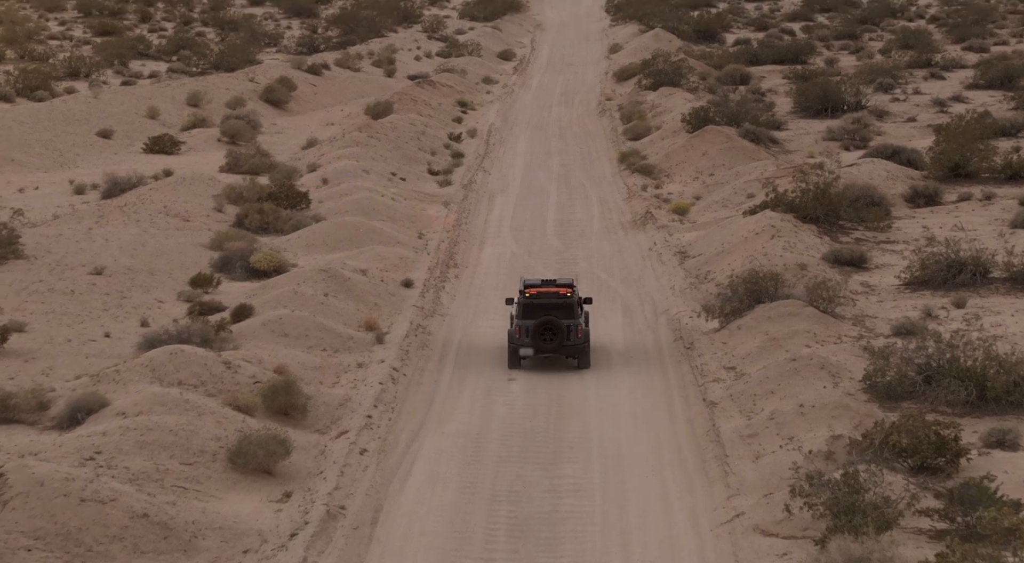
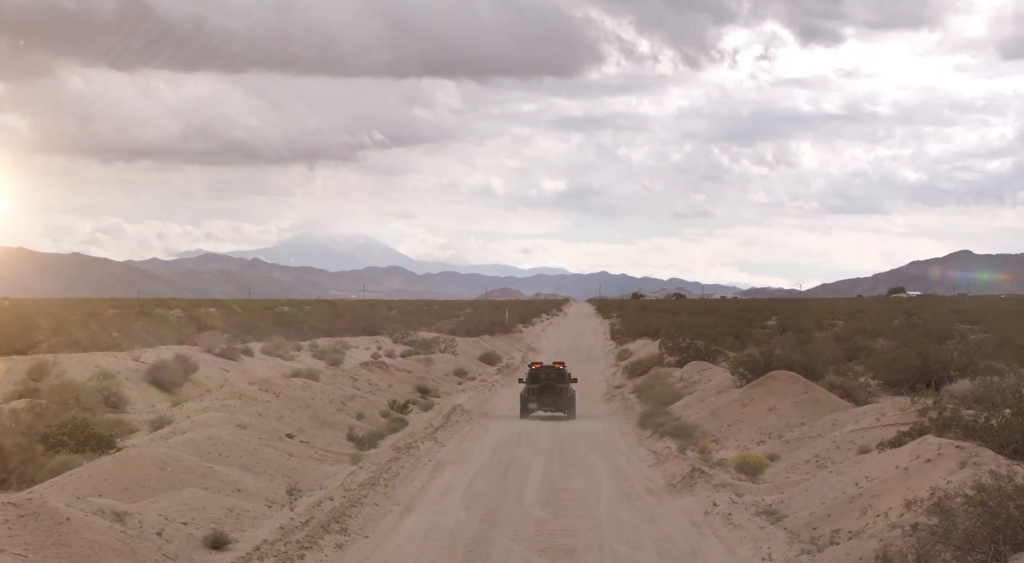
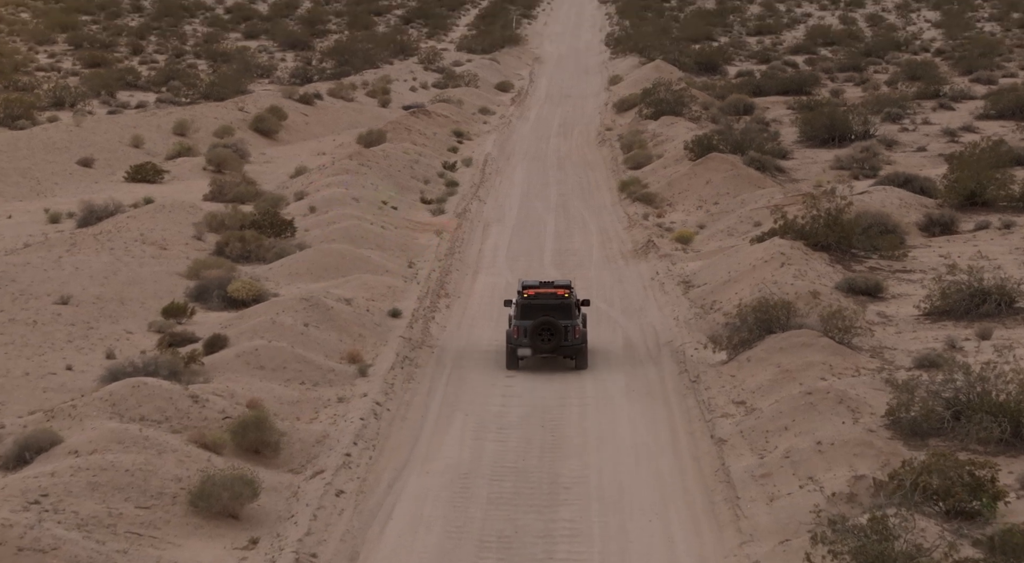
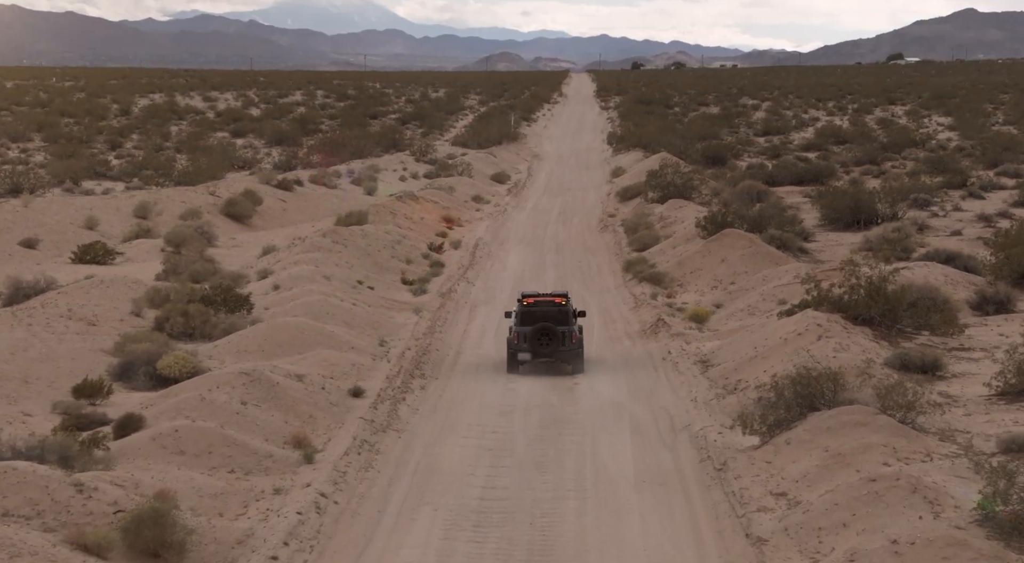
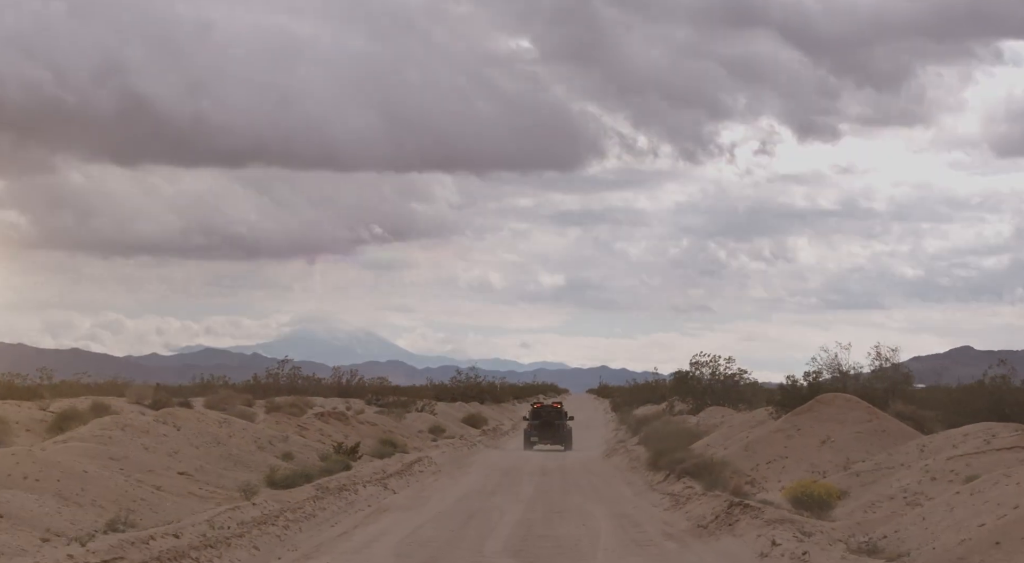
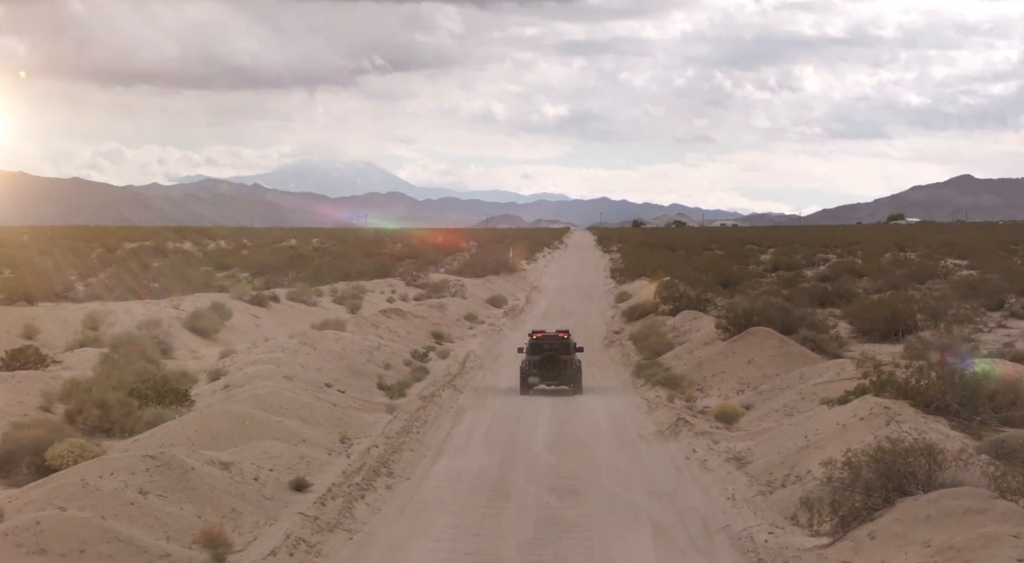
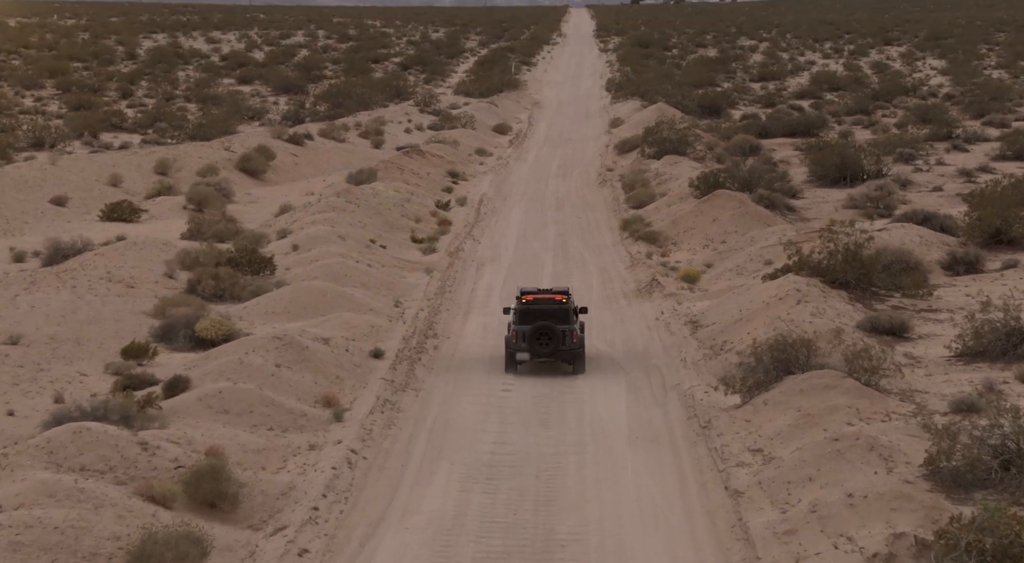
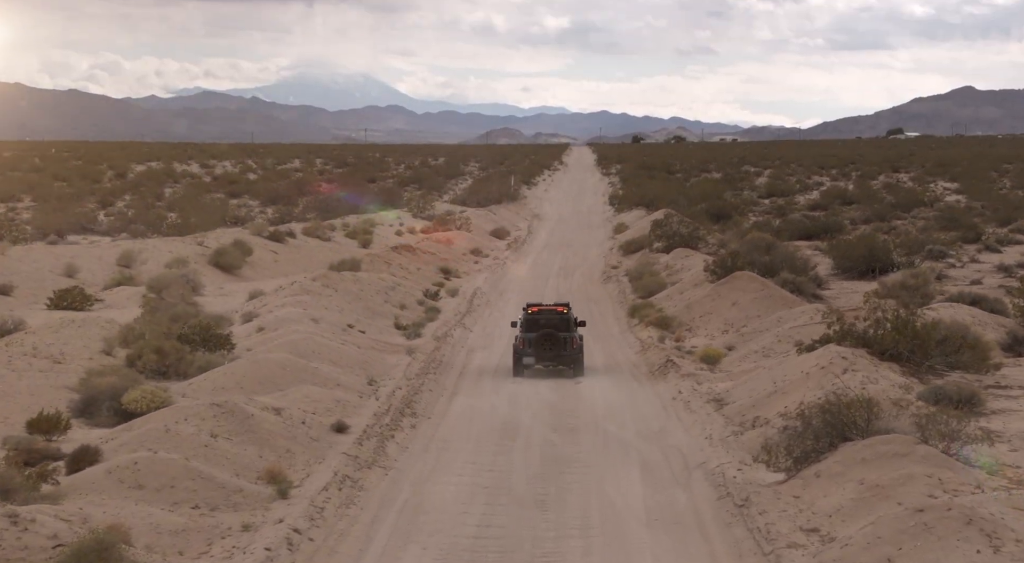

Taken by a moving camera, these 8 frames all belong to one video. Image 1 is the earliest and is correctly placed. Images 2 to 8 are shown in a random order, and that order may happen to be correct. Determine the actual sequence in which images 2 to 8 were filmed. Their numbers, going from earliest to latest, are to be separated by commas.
3, 7, 4, 8, 6, 2, 5
